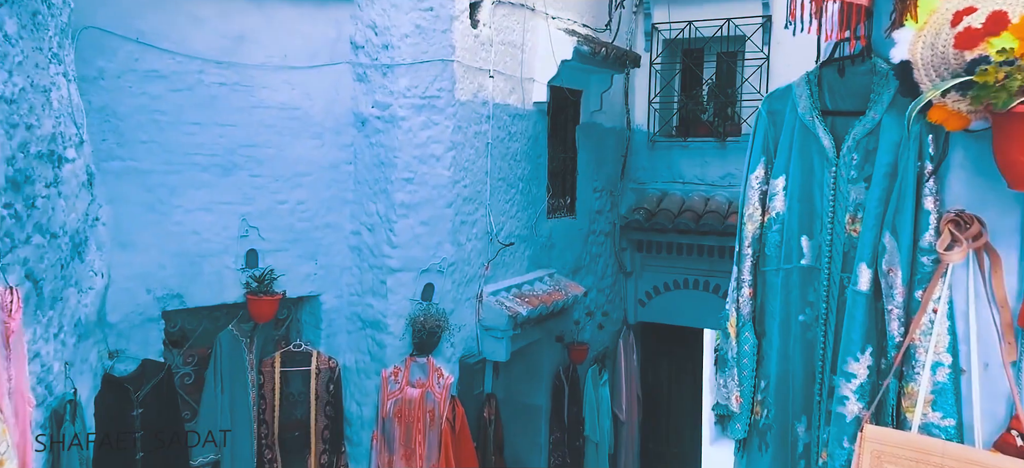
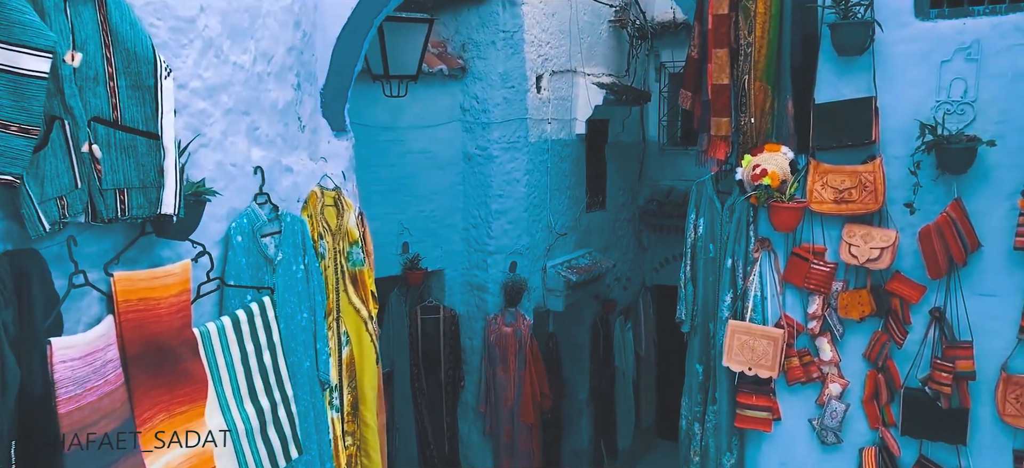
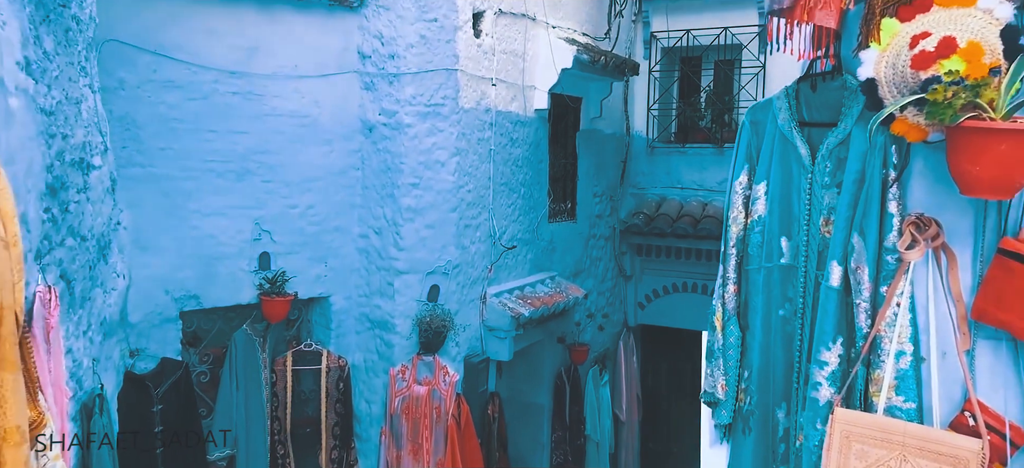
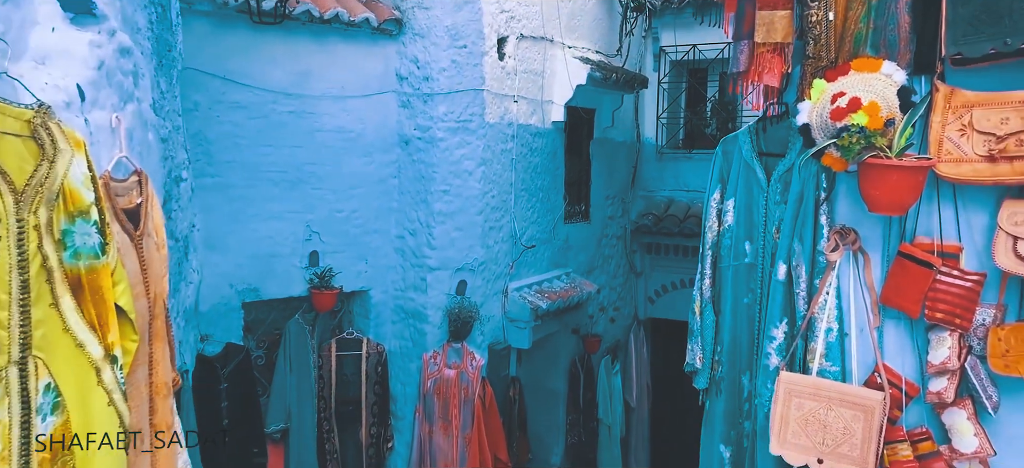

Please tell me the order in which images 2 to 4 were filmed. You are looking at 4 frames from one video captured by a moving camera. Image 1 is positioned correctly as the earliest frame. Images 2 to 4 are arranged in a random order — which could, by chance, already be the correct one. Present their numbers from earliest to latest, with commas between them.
3, 4, 2
